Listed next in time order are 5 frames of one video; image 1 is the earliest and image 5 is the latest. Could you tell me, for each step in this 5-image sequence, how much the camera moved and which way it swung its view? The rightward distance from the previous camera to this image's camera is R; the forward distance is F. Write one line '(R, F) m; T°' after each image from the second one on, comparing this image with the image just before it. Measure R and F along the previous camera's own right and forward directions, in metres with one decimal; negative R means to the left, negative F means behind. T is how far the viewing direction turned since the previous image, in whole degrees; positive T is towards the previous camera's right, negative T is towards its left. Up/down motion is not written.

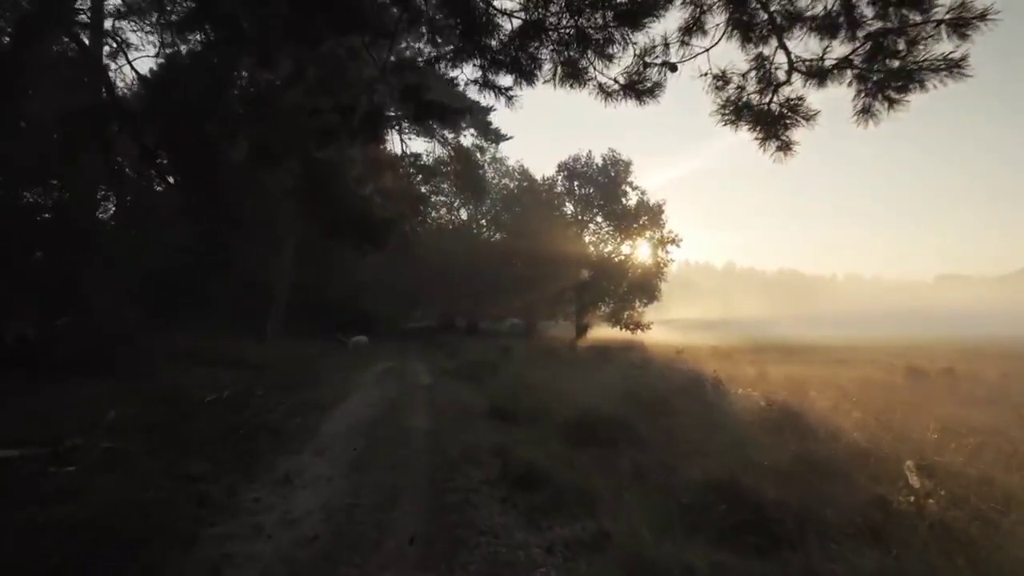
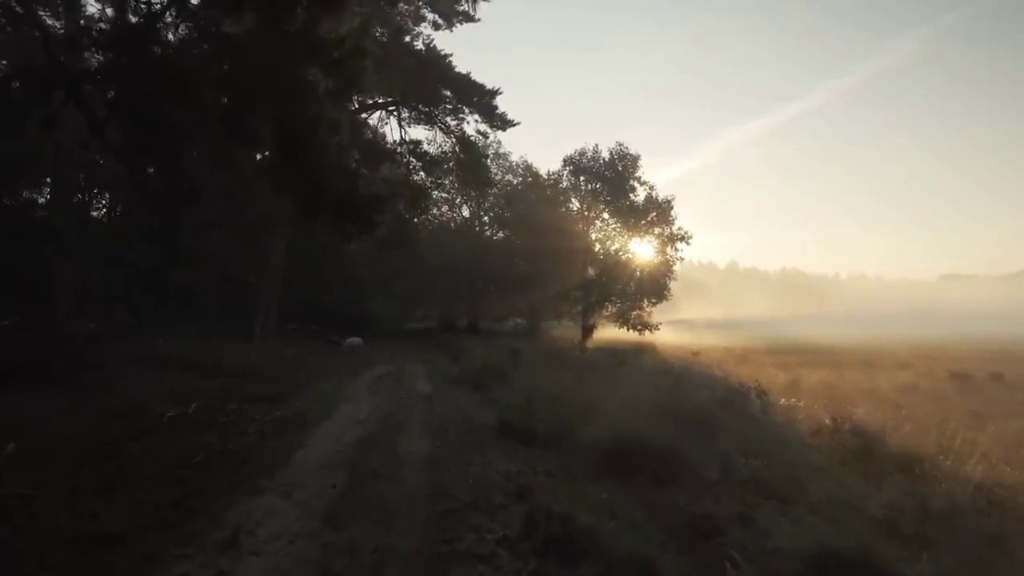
(-0.3, +2.6) m; 0°
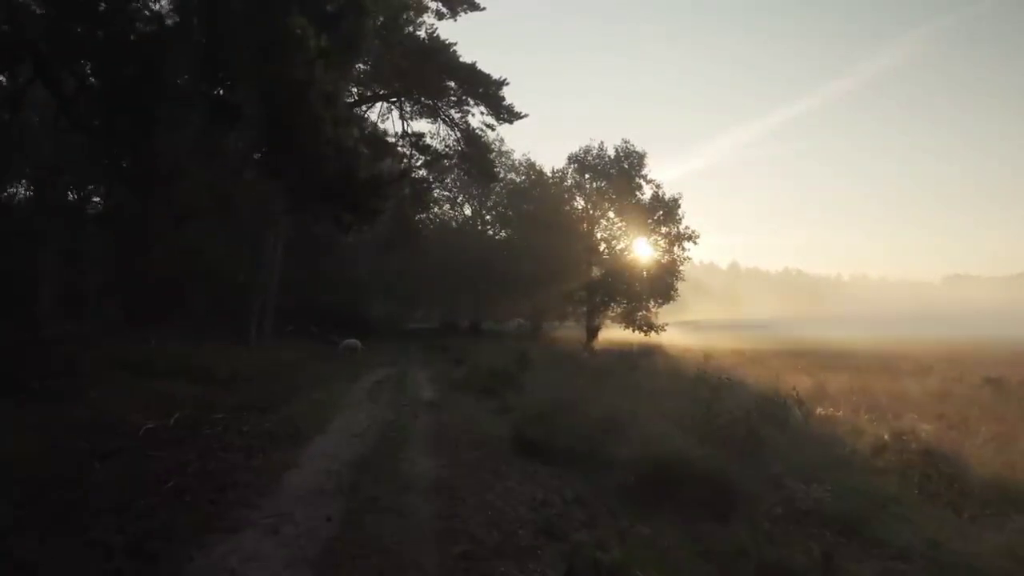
(-0.3, +1.5) m; 0°
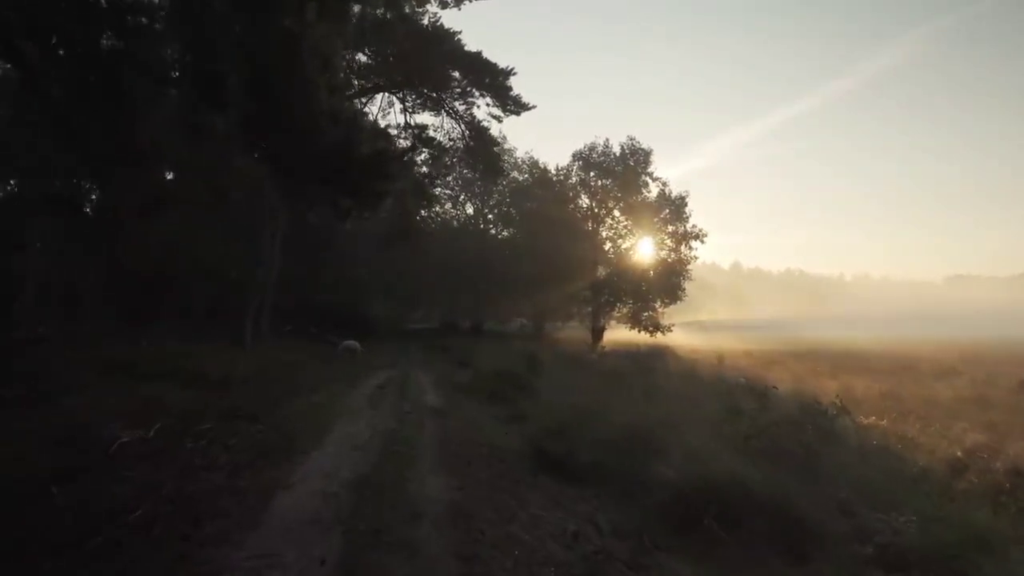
(-0.3, +1.4) m; 0°
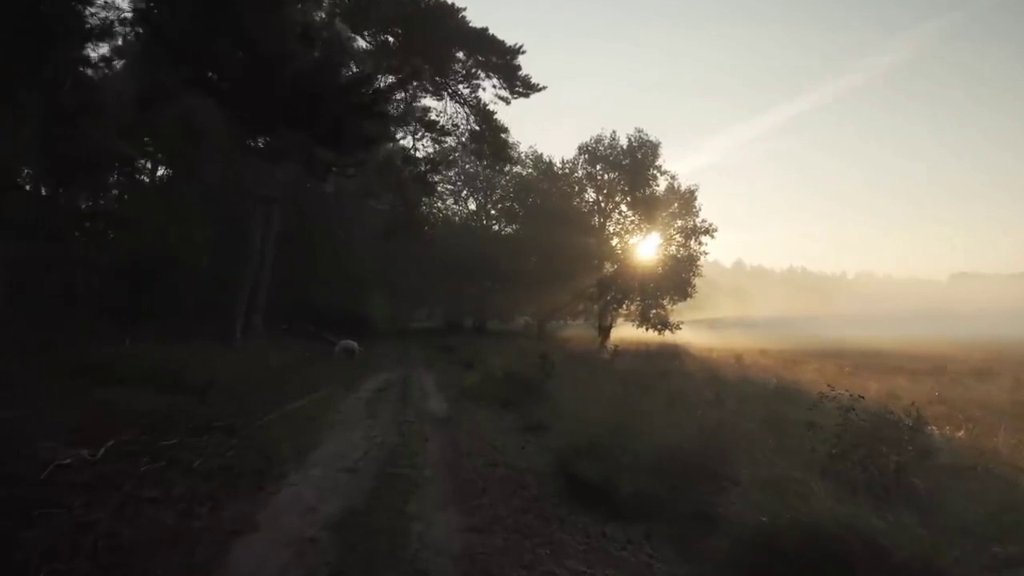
(-0.3, +2.1) m; 0°
